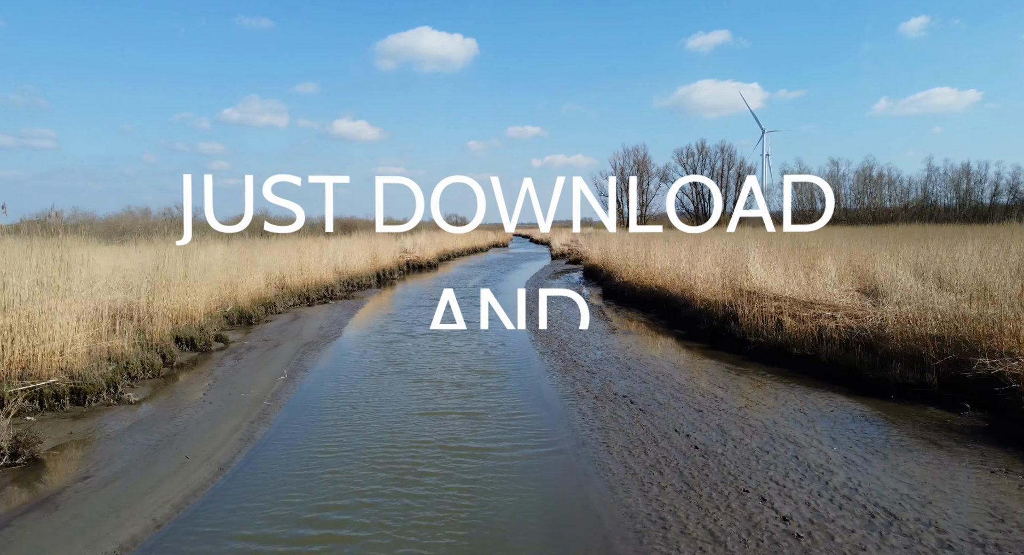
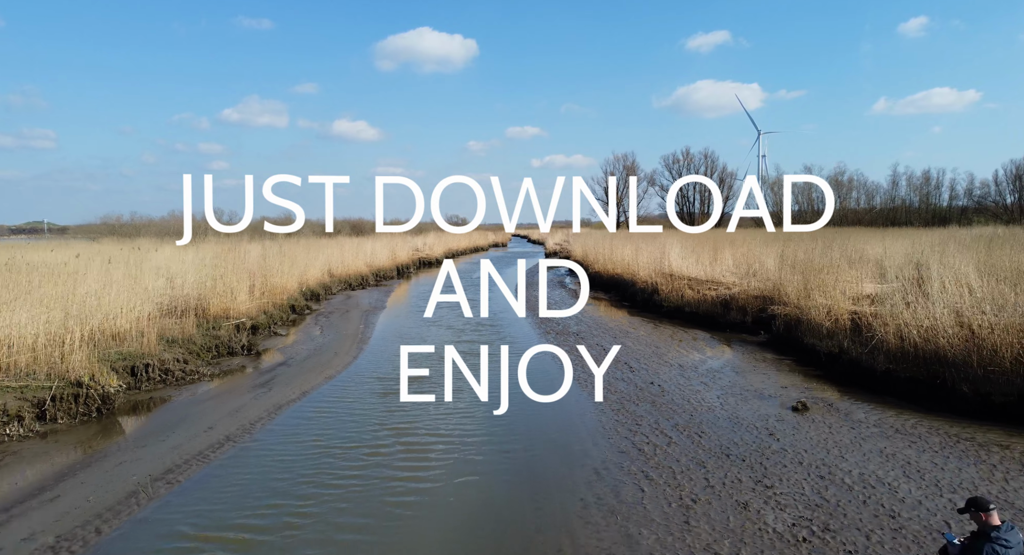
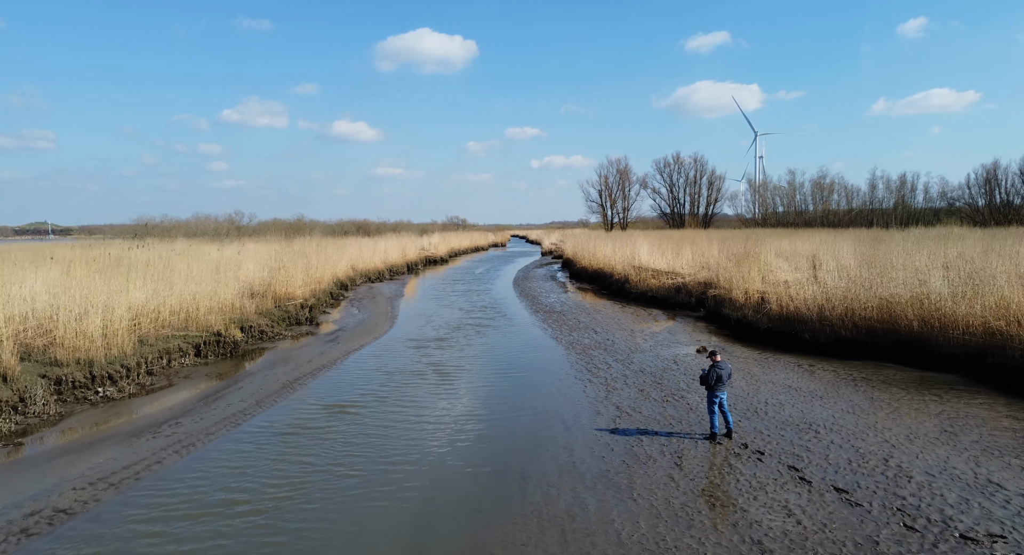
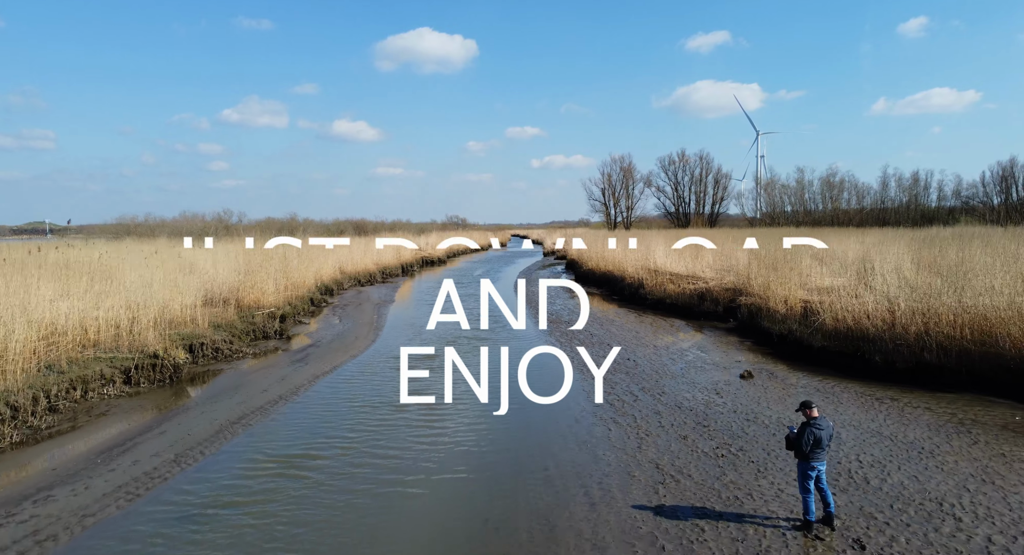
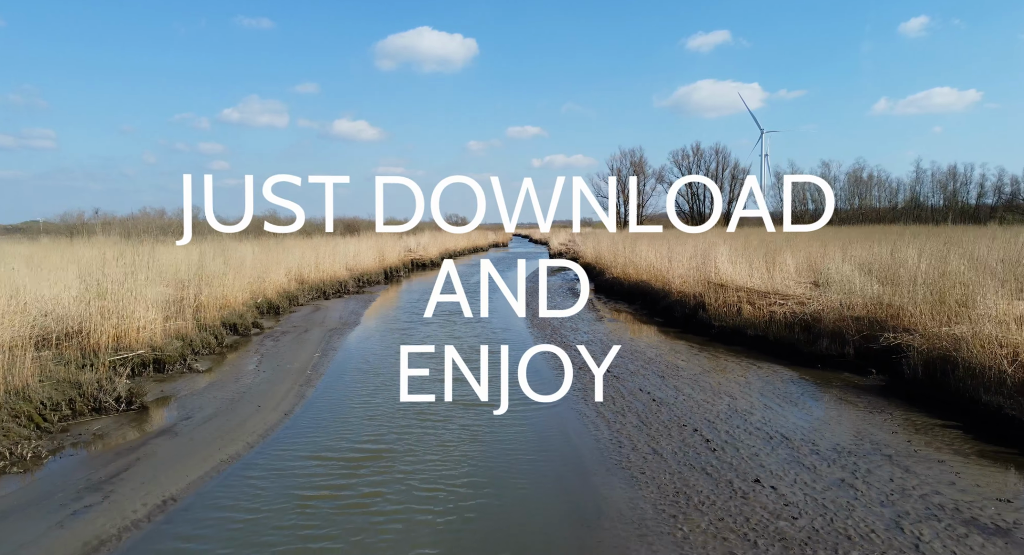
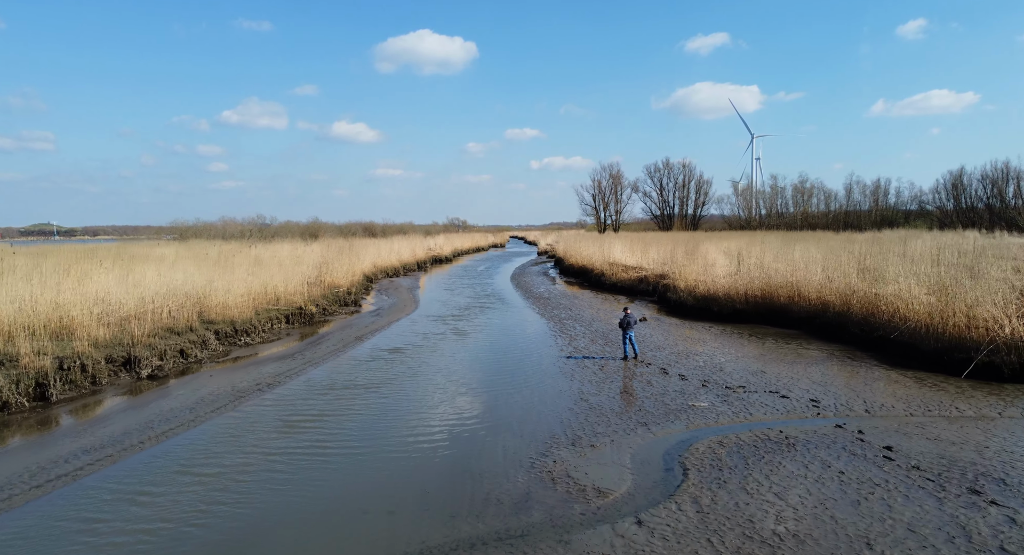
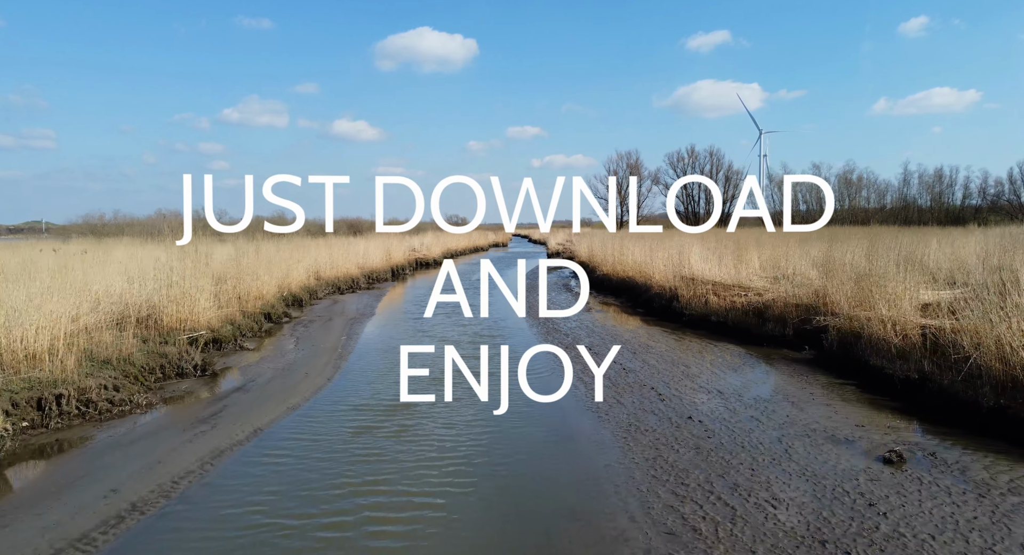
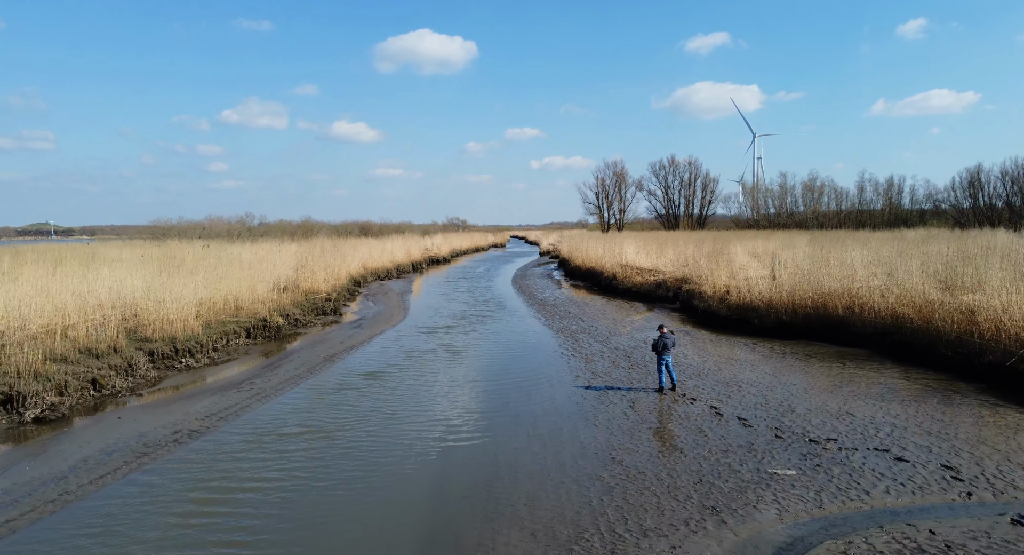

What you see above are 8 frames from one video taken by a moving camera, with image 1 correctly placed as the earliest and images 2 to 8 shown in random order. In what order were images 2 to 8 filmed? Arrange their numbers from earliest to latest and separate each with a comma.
5, 7, 2, 4, 3, 8, 6
